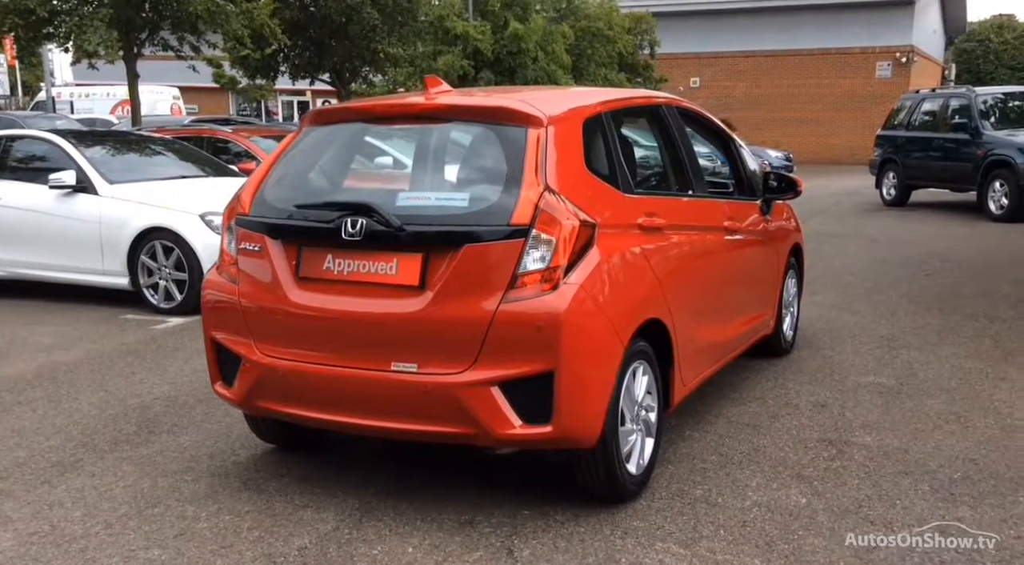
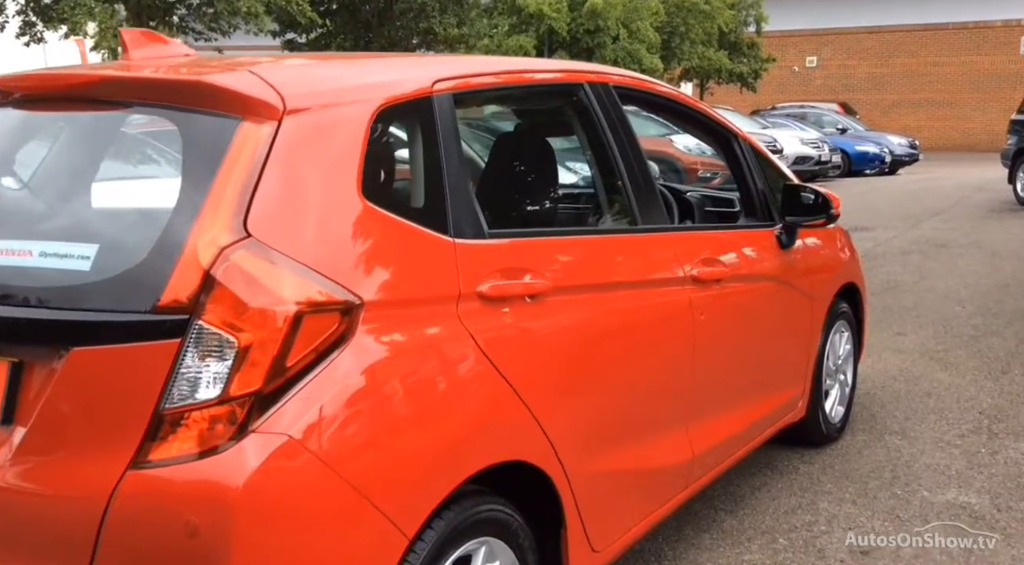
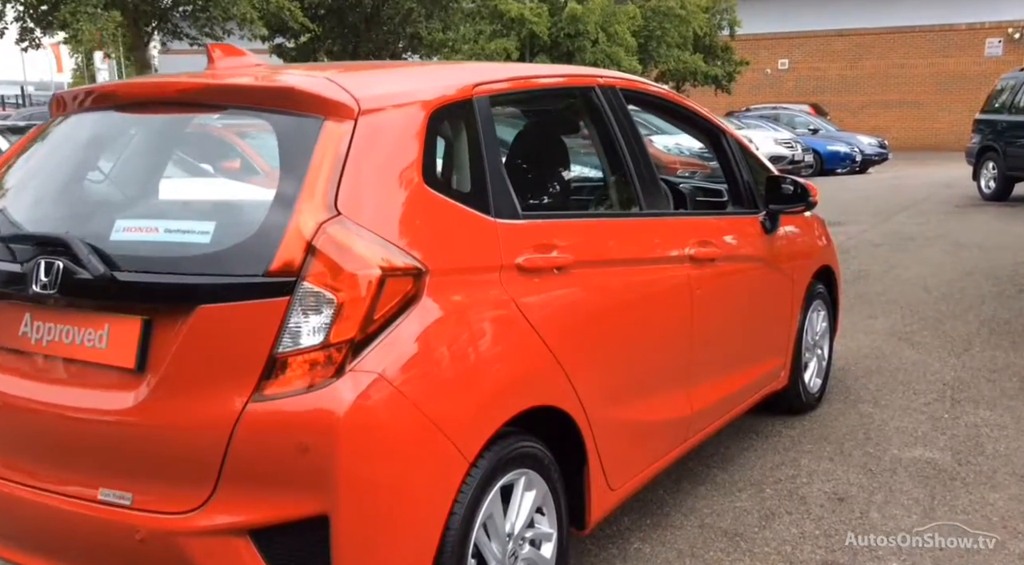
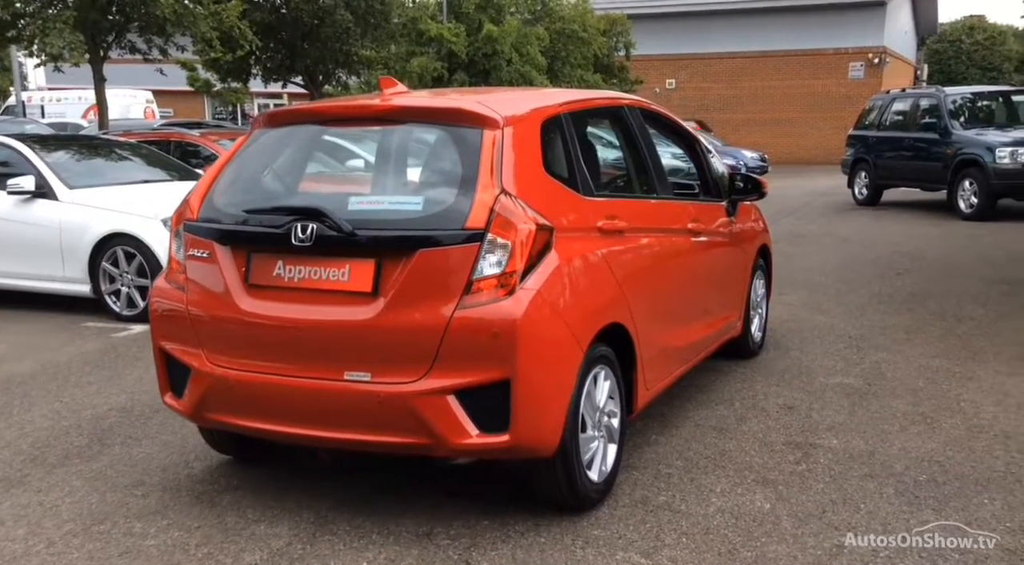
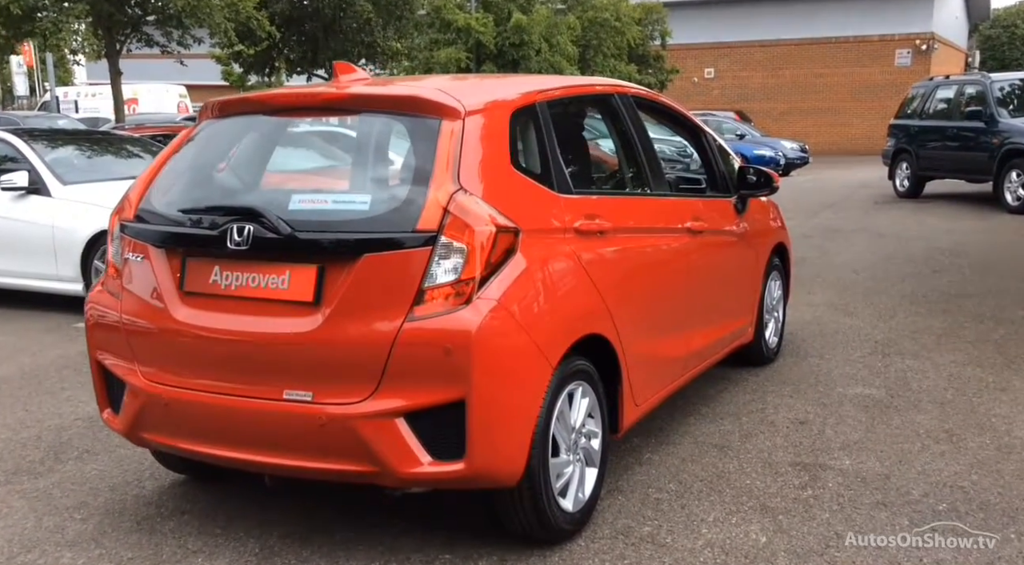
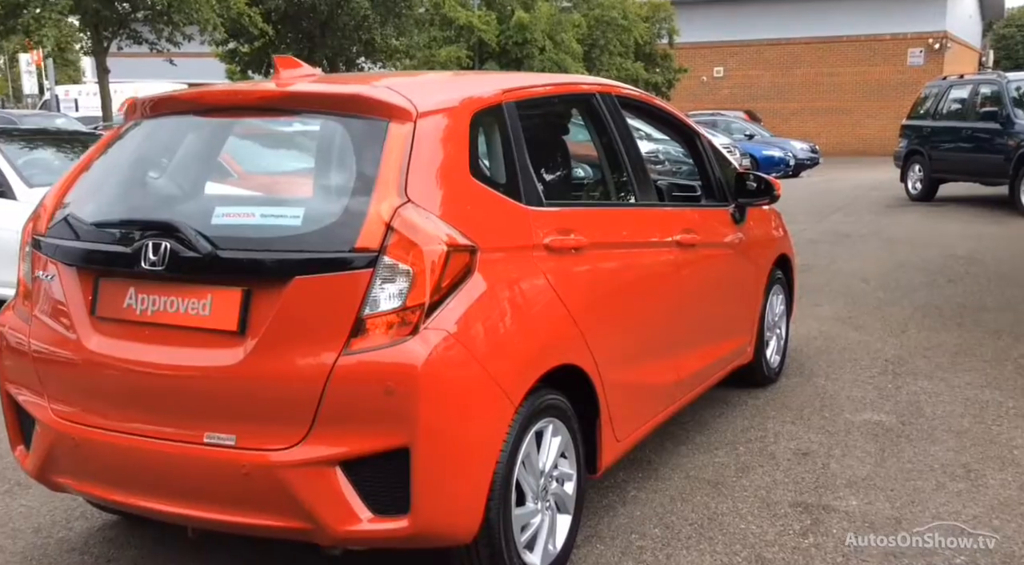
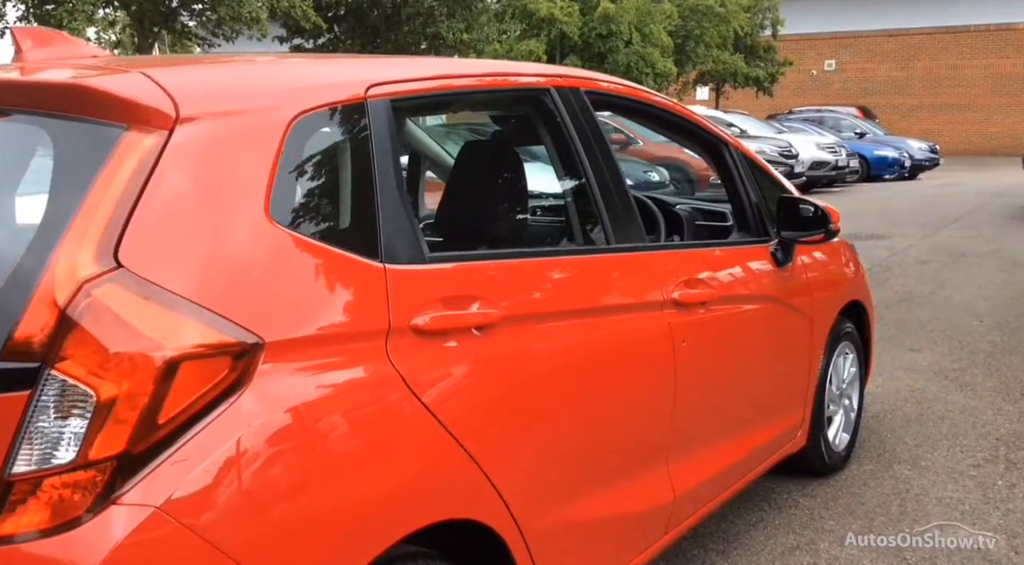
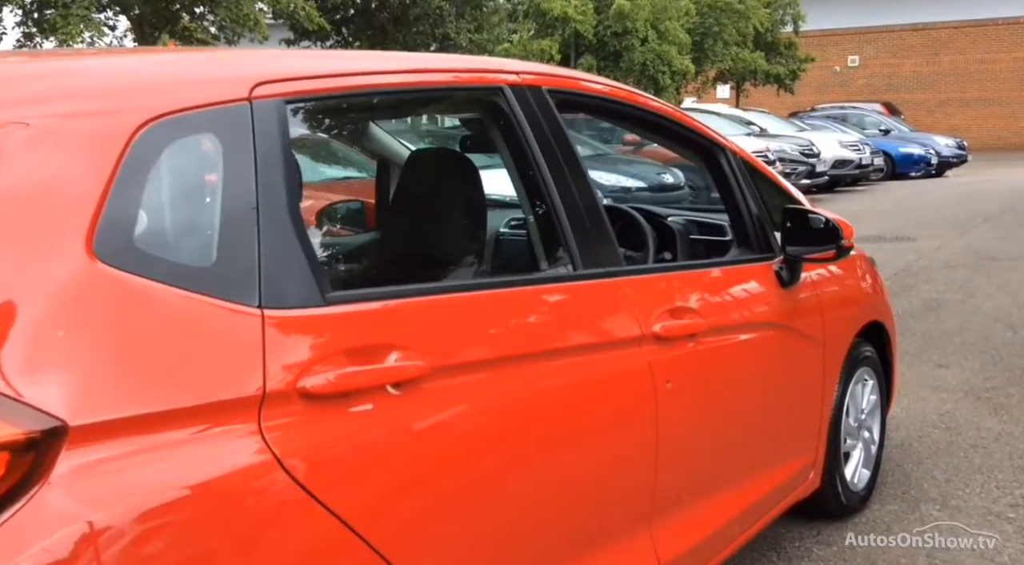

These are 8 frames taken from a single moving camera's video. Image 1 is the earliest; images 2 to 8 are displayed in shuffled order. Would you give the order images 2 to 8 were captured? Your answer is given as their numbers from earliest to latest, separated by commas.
4, 5, 6, 3, 2, 7, 8
